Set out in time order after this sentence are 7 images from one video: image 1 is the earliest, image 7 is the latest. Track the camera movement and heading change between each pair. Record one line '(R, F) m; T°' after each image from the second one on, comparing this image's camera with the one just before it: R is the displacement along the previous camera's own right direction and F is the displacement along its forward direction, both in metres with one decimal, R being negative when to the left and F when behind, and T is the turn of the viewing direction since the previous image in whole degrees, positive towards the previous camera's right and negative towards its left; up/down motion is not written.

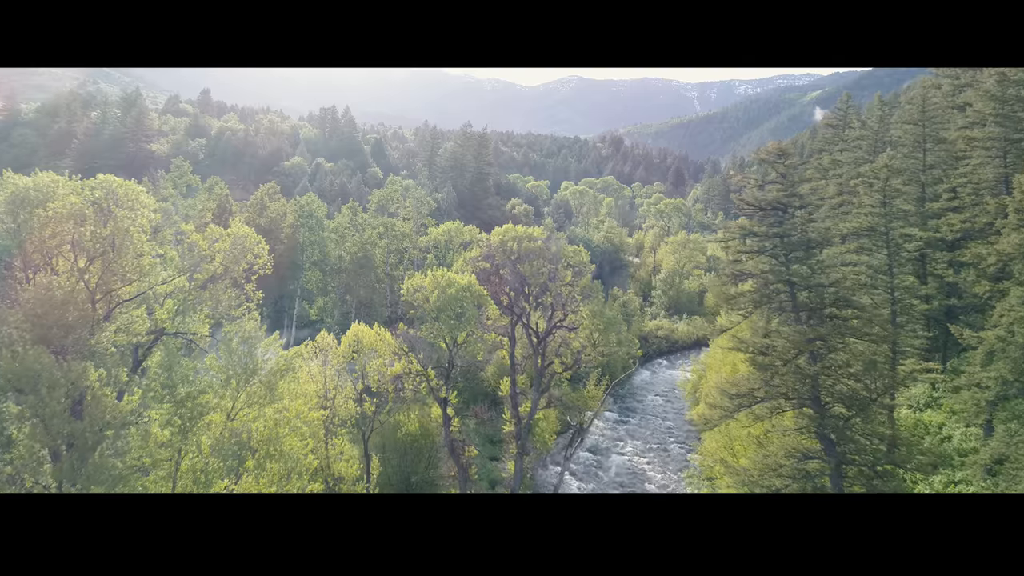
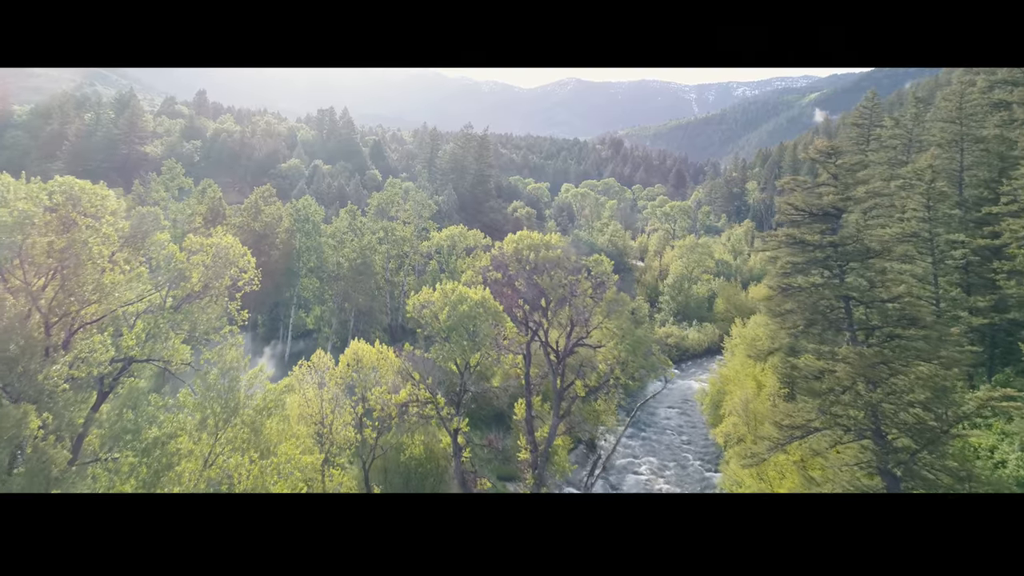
(-0.5, +1.4) m; 0°
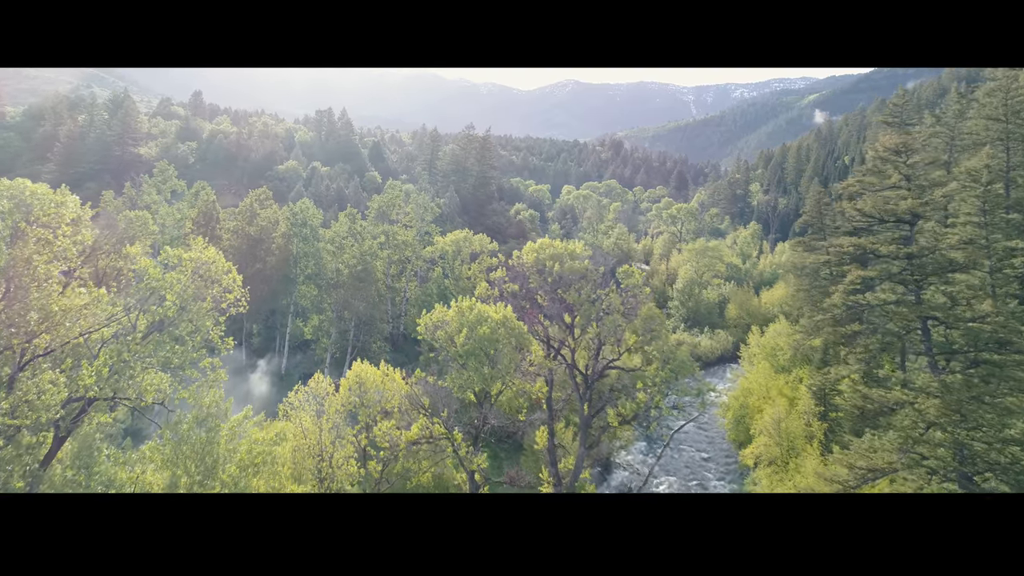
(-0.5, +1.4) m; 0°
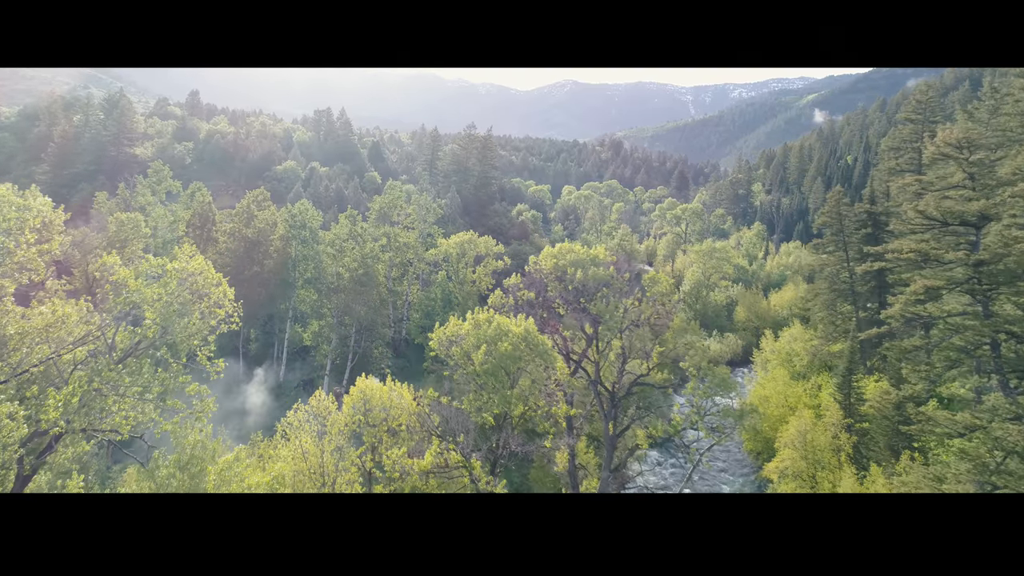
(-0.4, +0.9) m; 0°
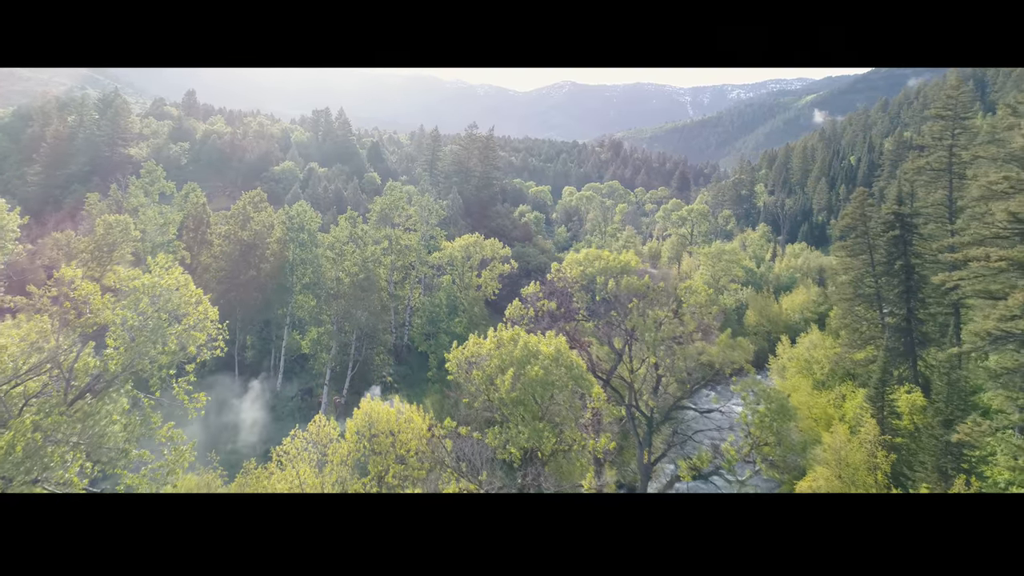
(-0.5, +1.1) m; 0°
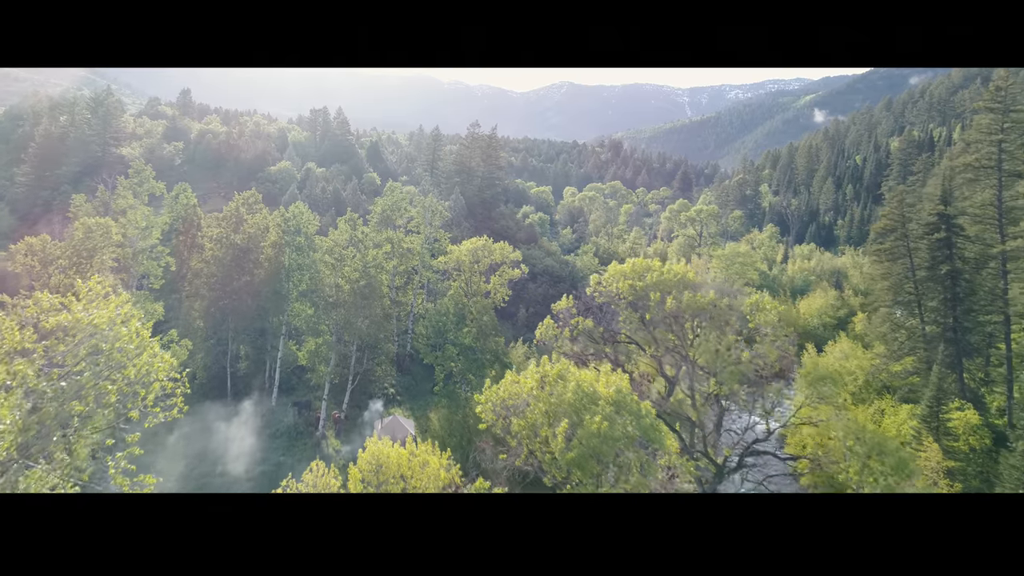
(-0.6, +1.6) m; 0°
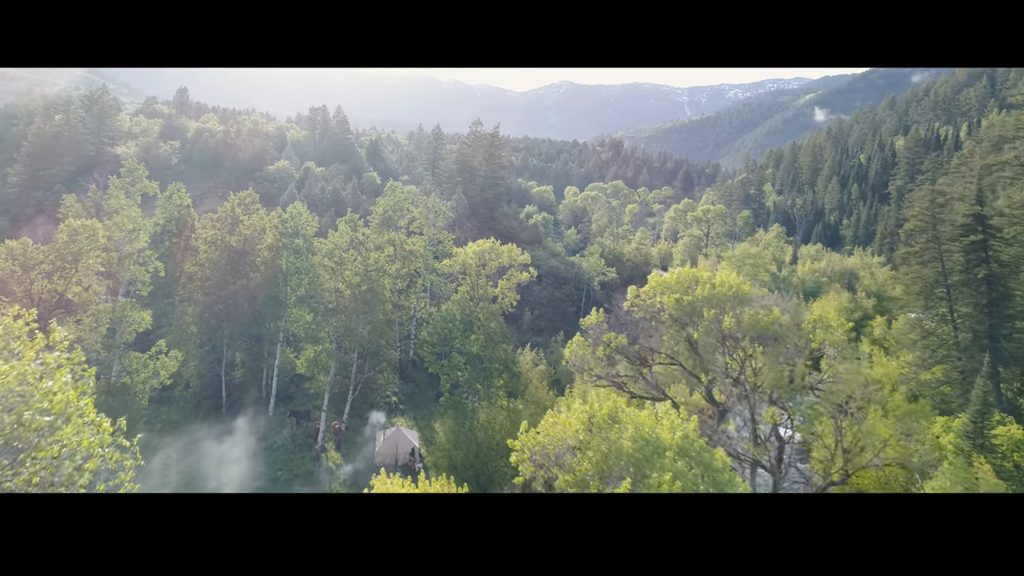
(-0.4, +1.1) m; 0°
